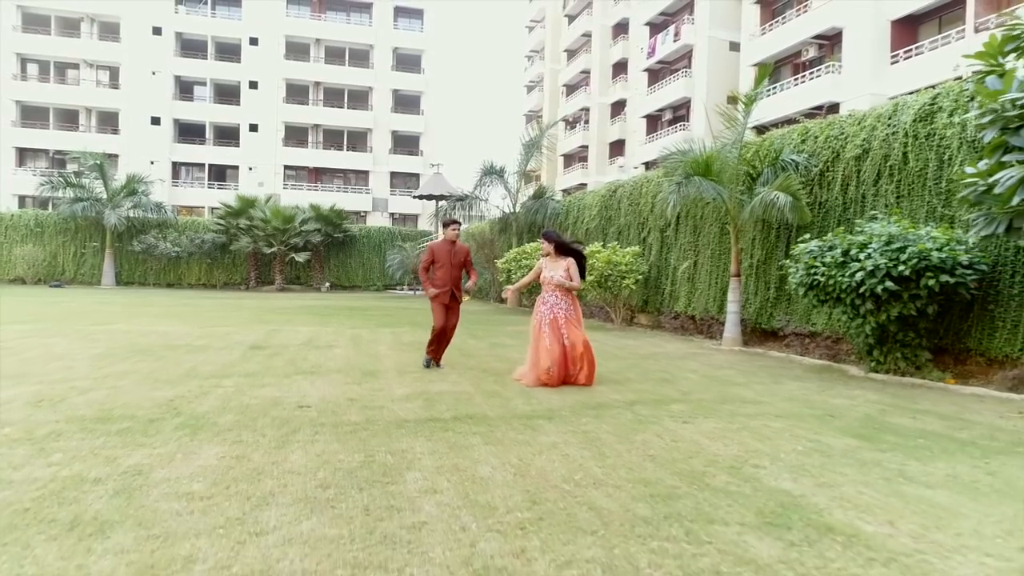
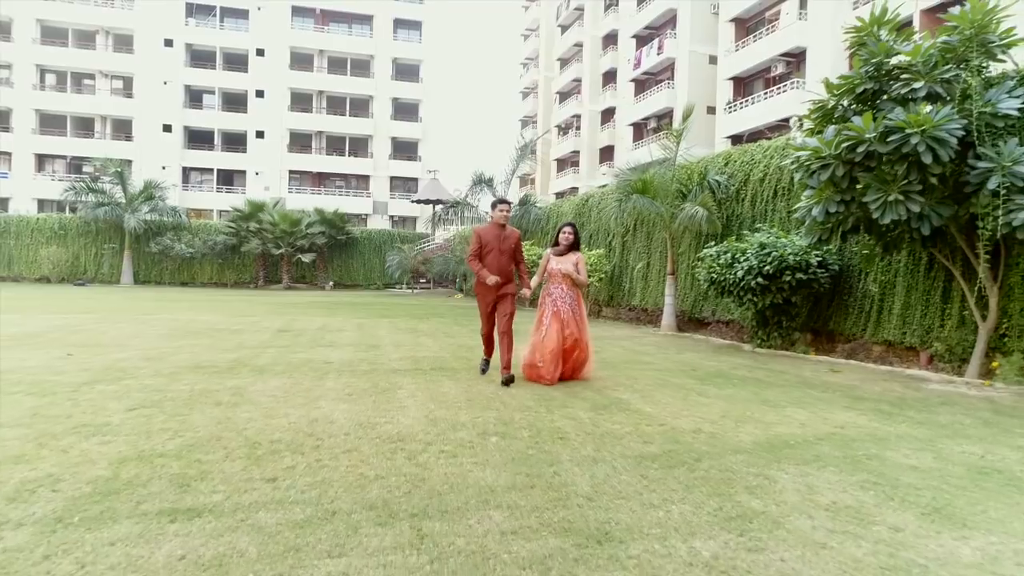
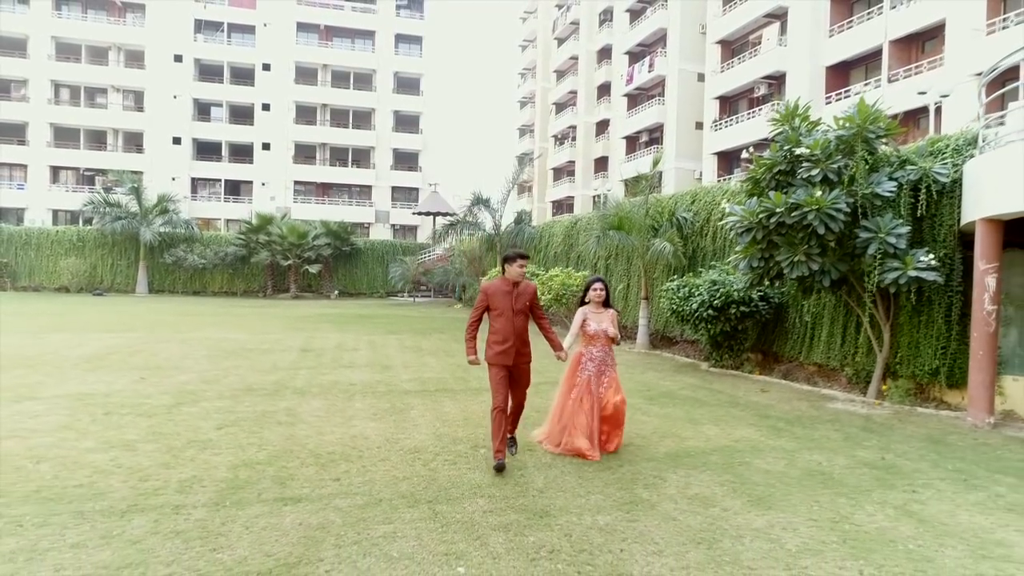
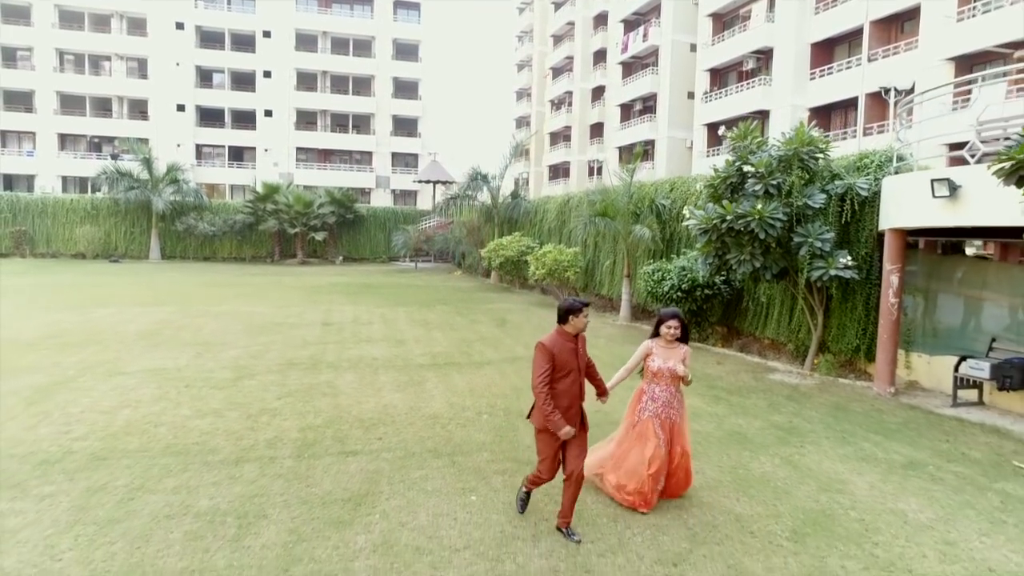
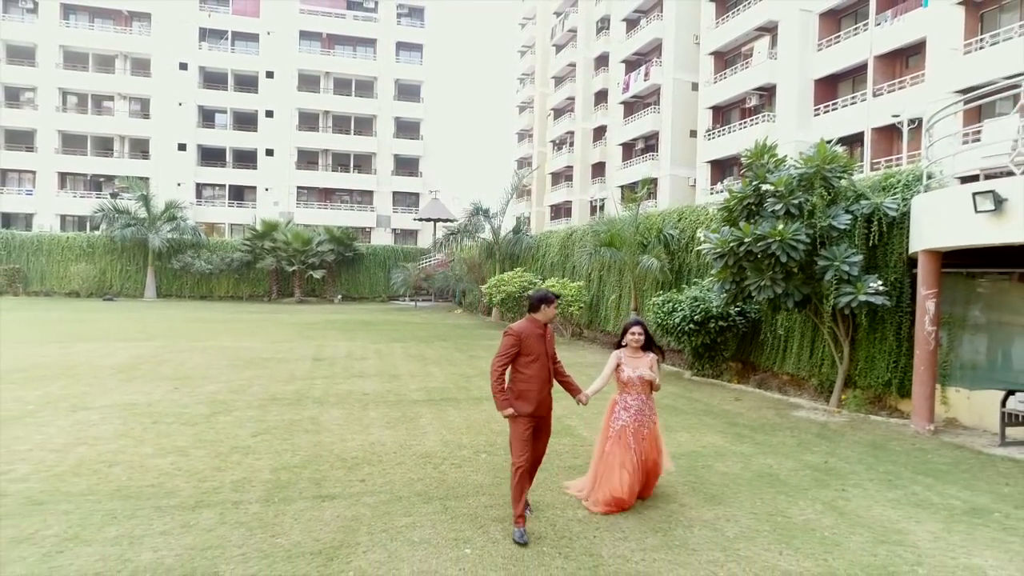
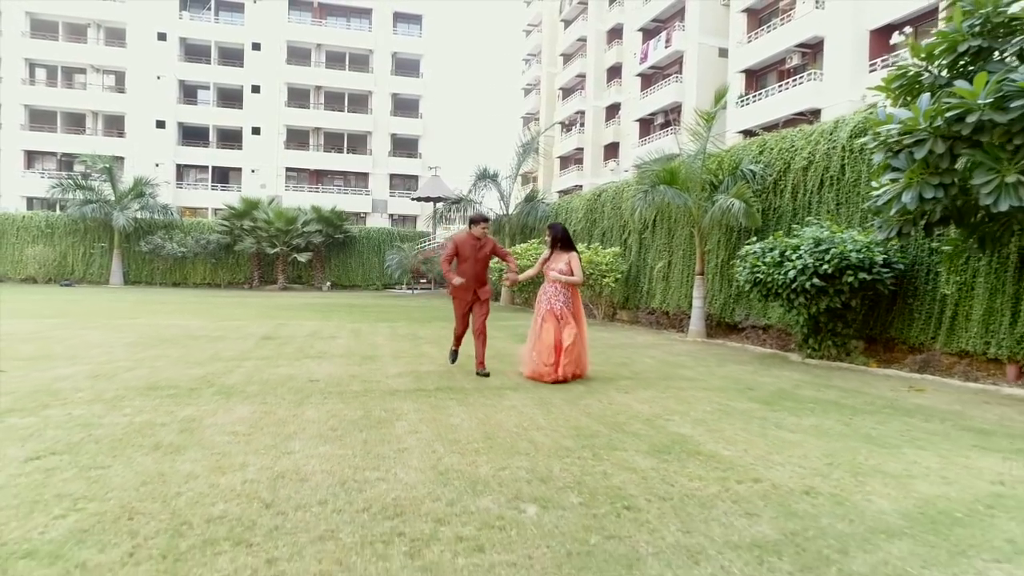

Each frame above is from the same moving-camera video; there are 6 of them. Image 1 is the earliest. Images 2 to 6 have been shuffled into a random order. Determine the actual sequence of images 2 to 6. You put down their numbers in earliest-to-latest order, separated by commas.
6, 2, 3, 5, 4
